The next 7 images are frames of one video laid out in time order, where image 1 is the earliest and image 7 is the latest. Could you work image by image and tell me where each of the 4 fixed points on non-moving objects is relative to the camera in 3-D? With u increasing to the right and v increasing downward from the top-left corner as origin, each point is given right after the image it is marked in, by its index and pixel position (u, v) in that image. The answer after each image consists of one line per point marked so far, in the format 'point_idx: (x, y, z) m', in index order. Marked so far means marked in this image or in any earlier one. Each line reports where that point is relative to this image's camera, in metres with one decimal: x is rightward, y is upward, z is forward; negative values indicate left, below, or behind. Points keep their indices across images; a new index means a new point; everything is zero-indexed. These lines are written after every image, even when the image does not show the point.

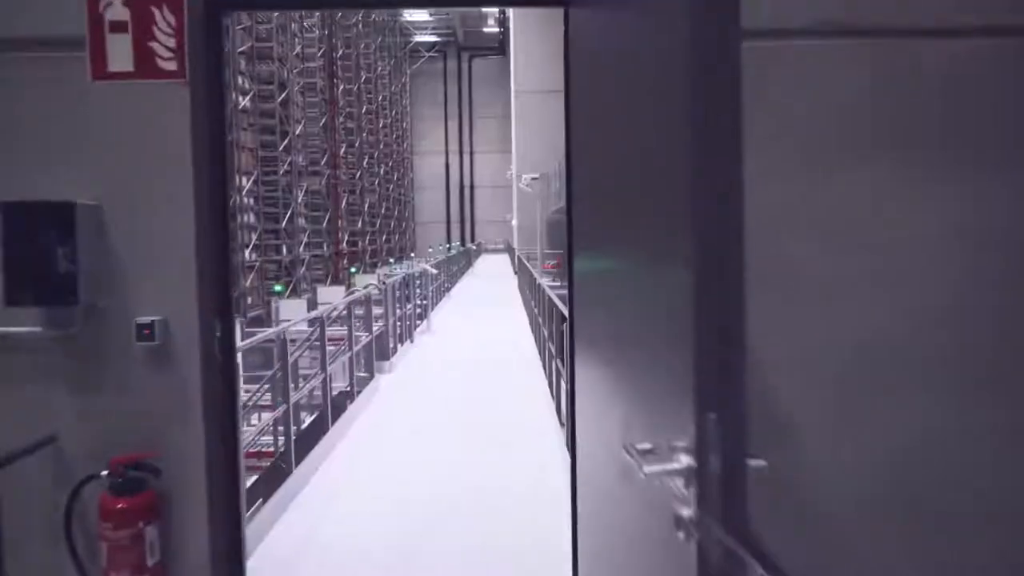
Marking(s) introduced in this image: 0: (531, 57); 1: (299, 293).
0: (+0.5, +6.2, +19.3) m
1: (-4.5, -0.2, +15.3) m
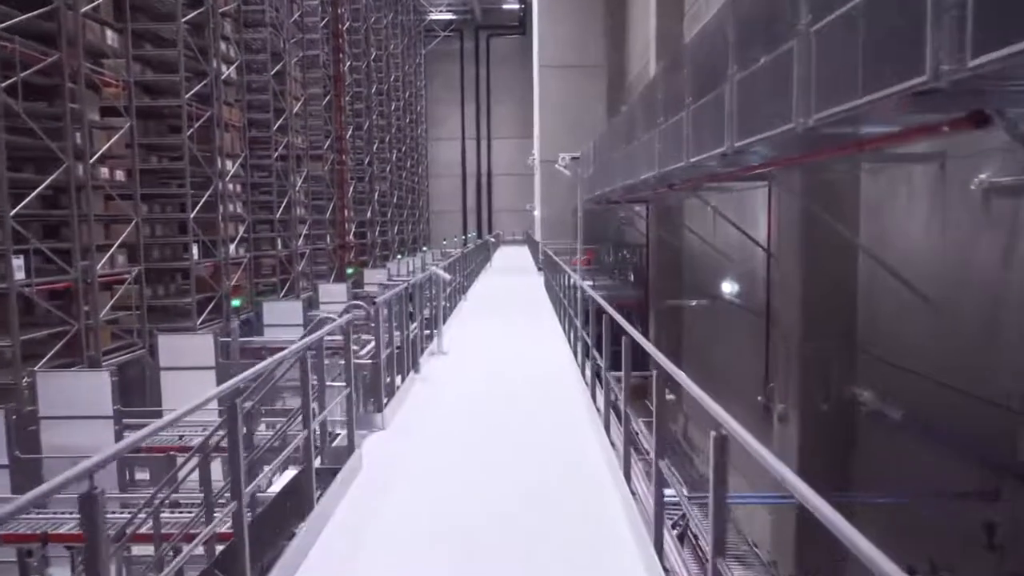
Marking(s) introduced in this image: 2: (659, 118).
0: (+1.1, +6.2, +17.4) m
1: (-4.1, -0.1, +13.6) m
2: (+1.4, +1.6, +6.6) m
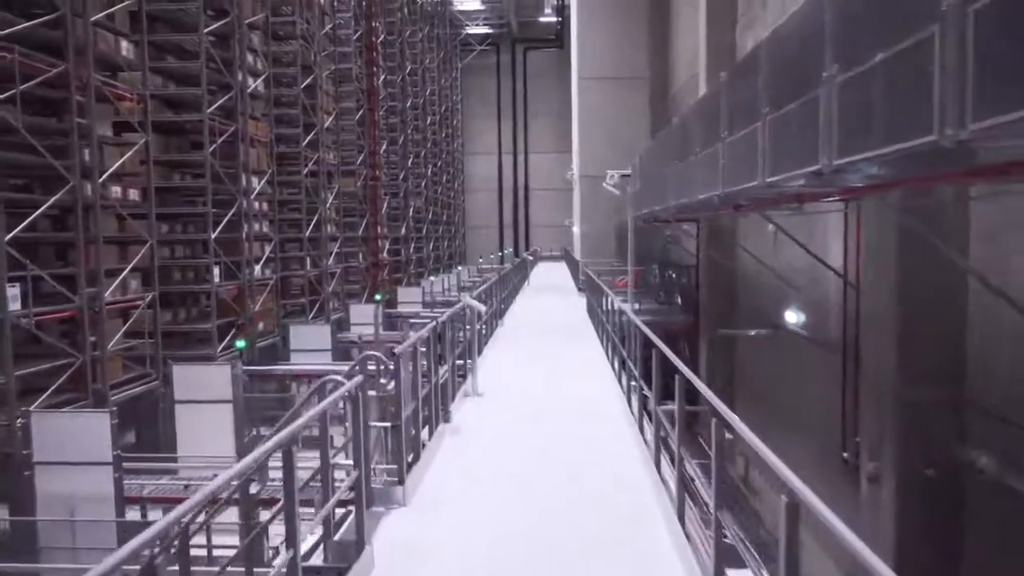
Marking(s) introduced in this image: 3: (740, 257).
0: (+2.0, +5.8, +16.7) m
1: (-3.4, -0.5, +13.0) m
2: (+1.7, +1.3, +5.8) m
3: (+3.3, +0.4, +10.3) m
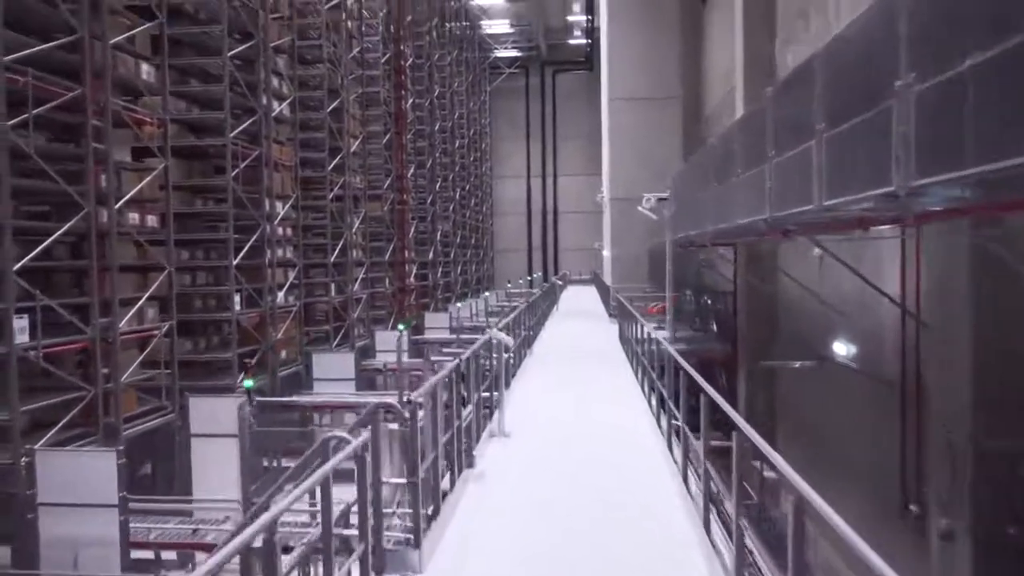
0: (+2.6, +5.2, +16.4) m
1: (-2.9, -1.0, +12.7) m
2: (+1.9, +1.0, +5.4) m
3: (+3.7, +0.1, +9.8) m
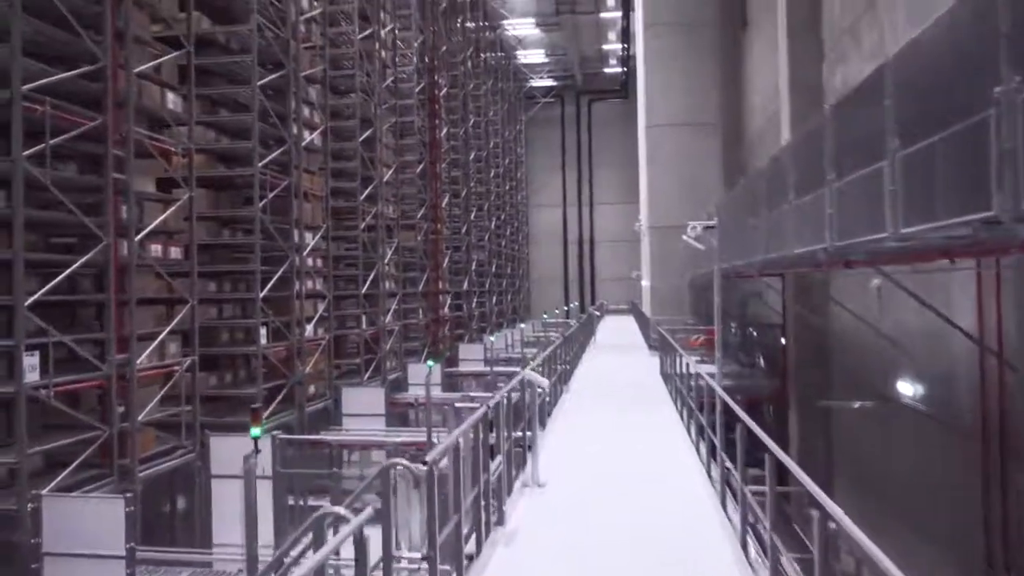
0: (+3.4, +4.5, +16.0) m
1: (-2.3, -1.5, +12.4) m
2: (+2.2, +0.8, +4.9) m
3: (+4.1, -0.3, +9.2) m
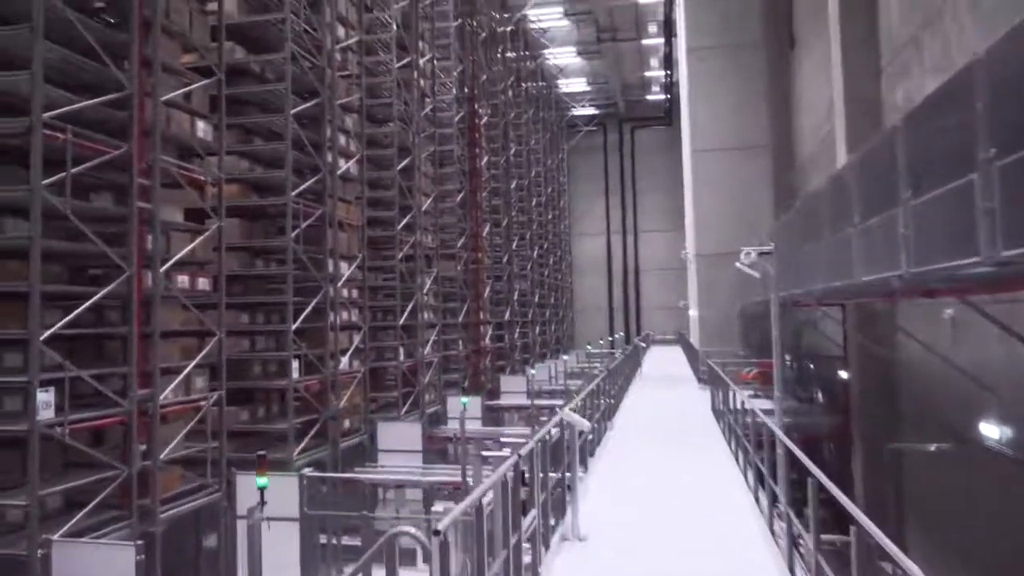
0: (+4.3, +3.9, +15.6) m
1: (-1.6, -2.0, +12.0) m
2: (+2.4, +0.6, +4.4) m
3: (+4.6, -0.7, +8.5) m
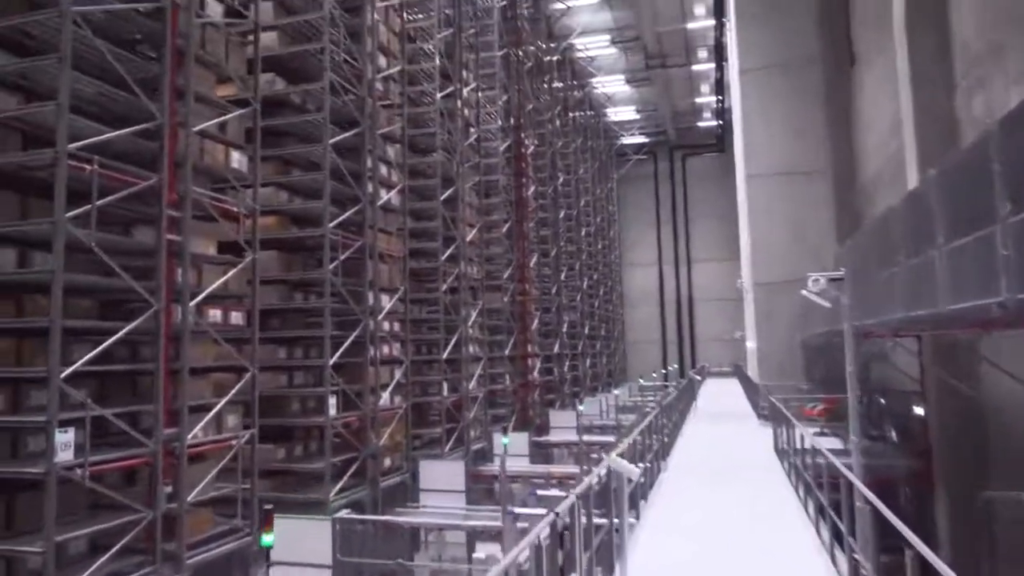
0: (+5.3, +3.2, +15.0) m
1: (-0.8, -2.6, +11.6) m
2: (+2.6, +0.5, +3.8) m
3: (+5.1, -1.0, +7.7) m
